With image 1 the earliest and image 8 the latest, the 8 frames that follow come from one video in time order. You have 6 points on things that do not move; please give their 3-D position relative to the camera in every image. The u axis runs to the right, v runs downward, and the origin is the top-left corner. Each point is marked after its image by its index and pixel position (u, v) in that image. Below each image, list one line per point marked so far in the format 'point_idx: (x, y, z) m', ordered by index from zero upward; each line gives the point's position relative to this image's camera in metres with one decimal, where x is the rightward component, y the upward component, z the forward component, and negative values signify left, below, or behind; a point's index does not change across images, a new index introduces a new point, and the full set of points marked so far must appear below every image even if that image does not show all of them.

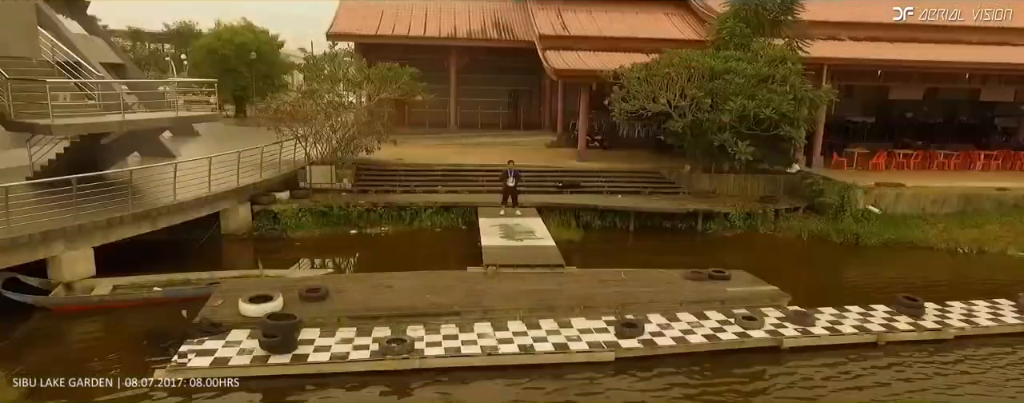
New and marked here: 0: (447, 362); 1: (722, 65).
0: (-0.7, -1.9, +5.9) m
1: (+4.9, +3.2, +11.4) m
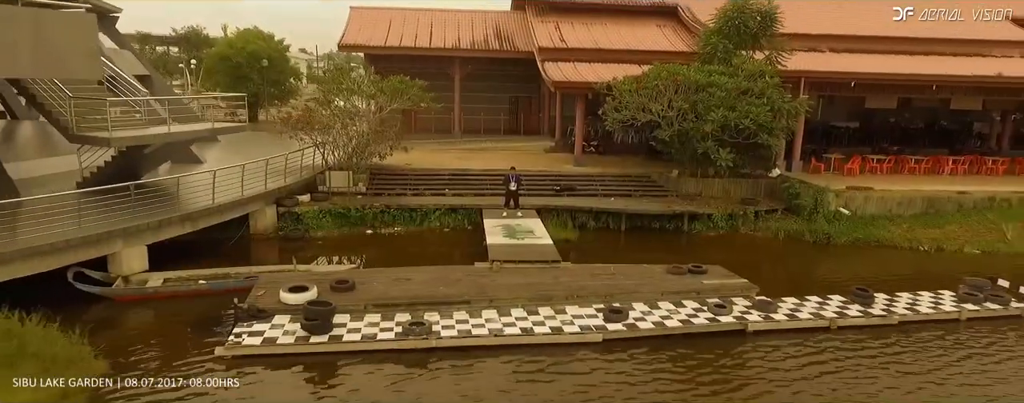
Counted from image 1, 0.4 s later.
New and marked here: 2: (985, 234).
0: (-0.7, -1.9, +6.9) m
1: (+4.9, +3.1, +12.5) m
2: (+11.4, -0.8, +11.7) m
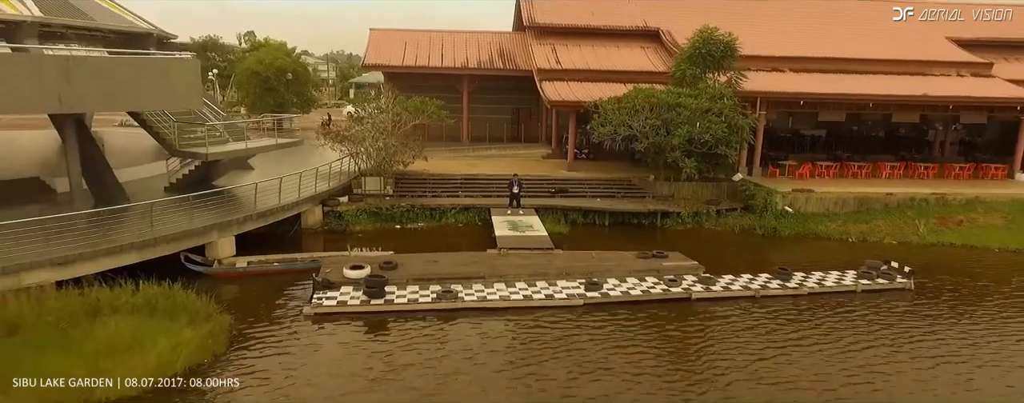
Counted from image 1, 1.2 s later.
0: (-0.6, -1.9, +9.5) m
1: (+5.0, +3.1, +15.0) m
2: (+11.5, -0.8, +14.3) m
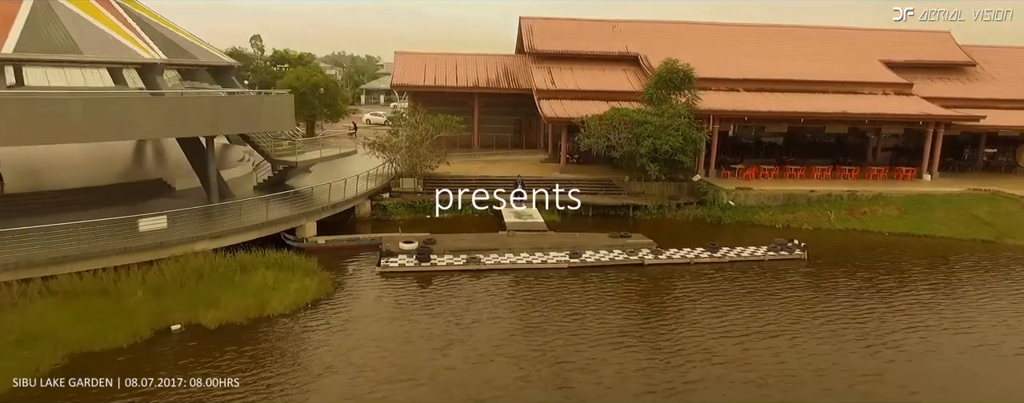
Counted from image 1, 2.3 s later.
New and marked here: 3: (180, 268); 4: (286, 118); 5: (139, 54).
0: (-0.4, -1.8, +13.7) m
1: (+5.2, +3.3, +19.2) m
2: (+11.7, -0.6, +18.5) m
3: (-7.7, -1.6, +11.4) m
4: (-7.2, +2.9, +16.3) m
5: (-12.1, +4.8, +15.7) m
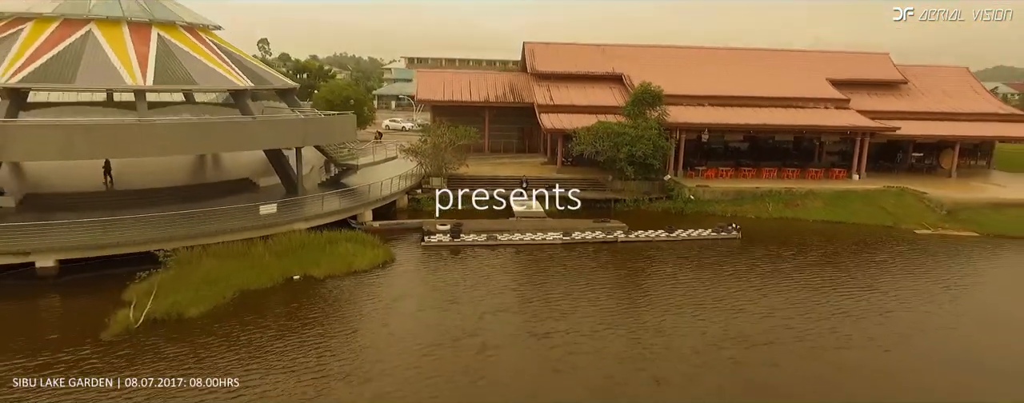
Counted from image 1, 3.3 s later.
0: (-0.1, -1.5, +18.6) m
1: (+5.4, +3.6, +24.1) m
2: (+12.0, -0.4, +23.4) m
3: (-7.4, -1.3, +16.4) m
4: (-6.9, +3.1, +21.2) m
5: (-11.8, +5.1, +20.7) m
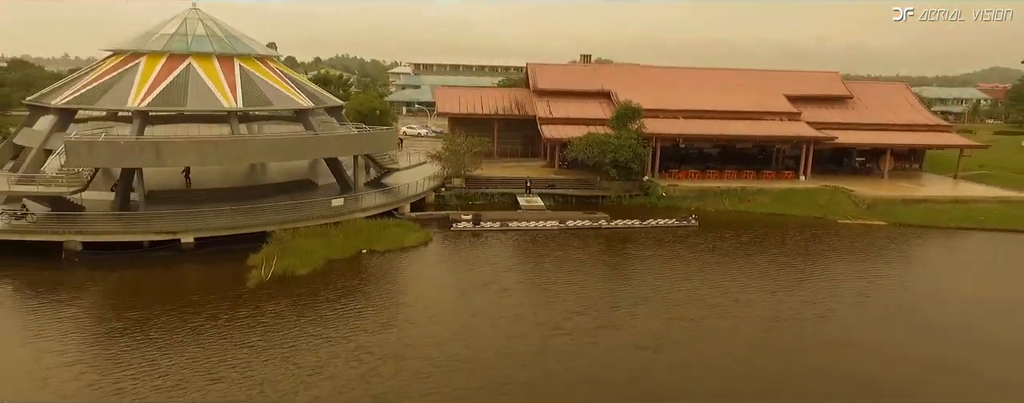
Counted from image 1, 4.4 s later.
0: (+0.2, -1.3, +24.2) m
1: (+5.8, +3.8, +29.7) m
2: (+12.3, -0.1, +29.0) m
3: (-7.1, -1.1, +21.9) m
4: (-6.5, +3.4, +26.8) m
5: (-11.4, +5.3, +26.3) m
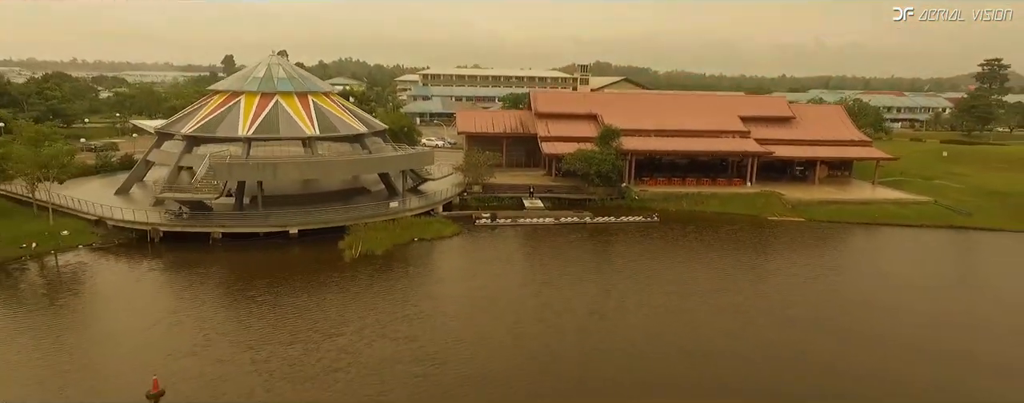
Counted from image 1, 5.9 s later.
0: (+0.7, -1.4, +32.6) m
1: (+6.3, +3.6, +38.1) m
2: (+12.8, -0.3, +37.3) m
3: (-6.6, -1.2, +30.3) m
4: (-6.1, +3.2, +35.2) m
5: (-10.9, +5.1, +34.7) m
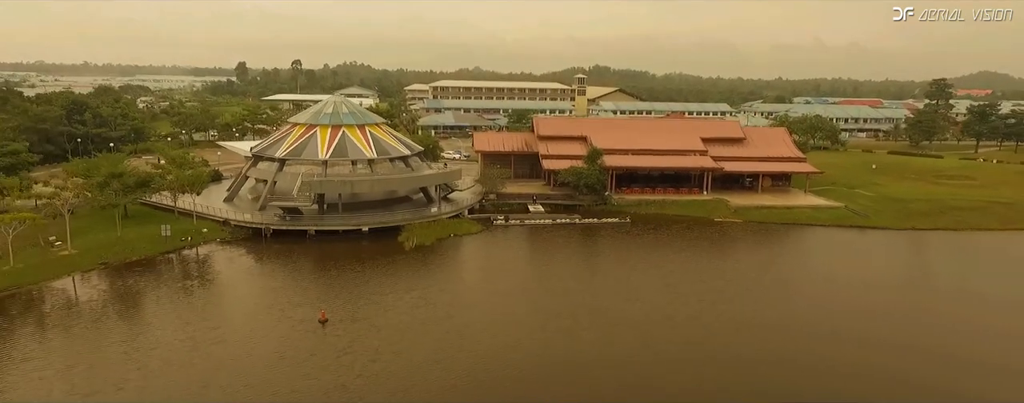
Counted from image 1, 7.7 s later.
0: (+1.4, -1.9, +43.7) m
1: (+7.0, +3.1, +49.2) m
2: (+13.5, -0.8, +48.4) m
3: (-5.9, -1.7, +41.4) m
4: (-5.3, +2.7, +46.3) m
5: (-10.2, +4.6, +45.8) m
